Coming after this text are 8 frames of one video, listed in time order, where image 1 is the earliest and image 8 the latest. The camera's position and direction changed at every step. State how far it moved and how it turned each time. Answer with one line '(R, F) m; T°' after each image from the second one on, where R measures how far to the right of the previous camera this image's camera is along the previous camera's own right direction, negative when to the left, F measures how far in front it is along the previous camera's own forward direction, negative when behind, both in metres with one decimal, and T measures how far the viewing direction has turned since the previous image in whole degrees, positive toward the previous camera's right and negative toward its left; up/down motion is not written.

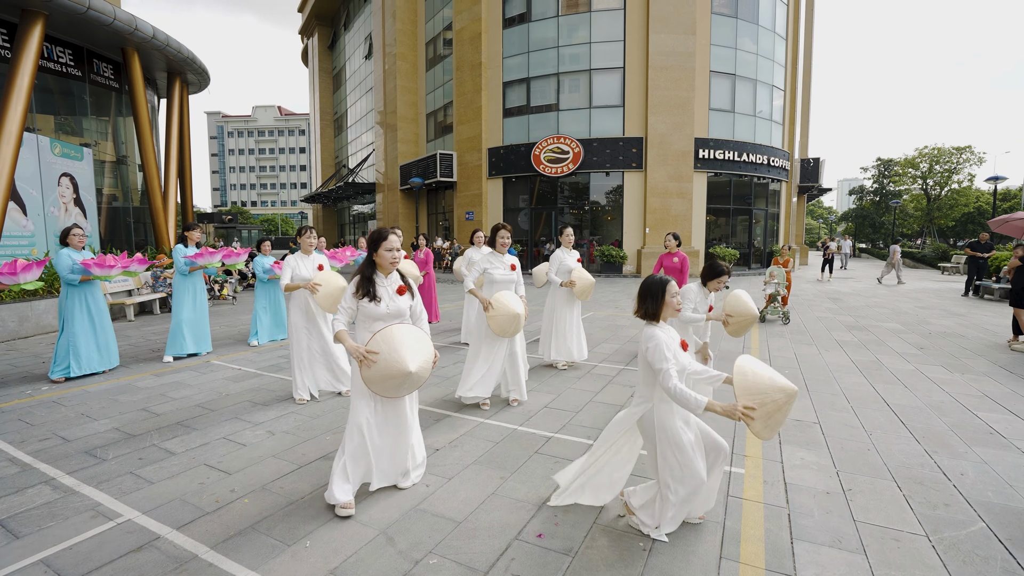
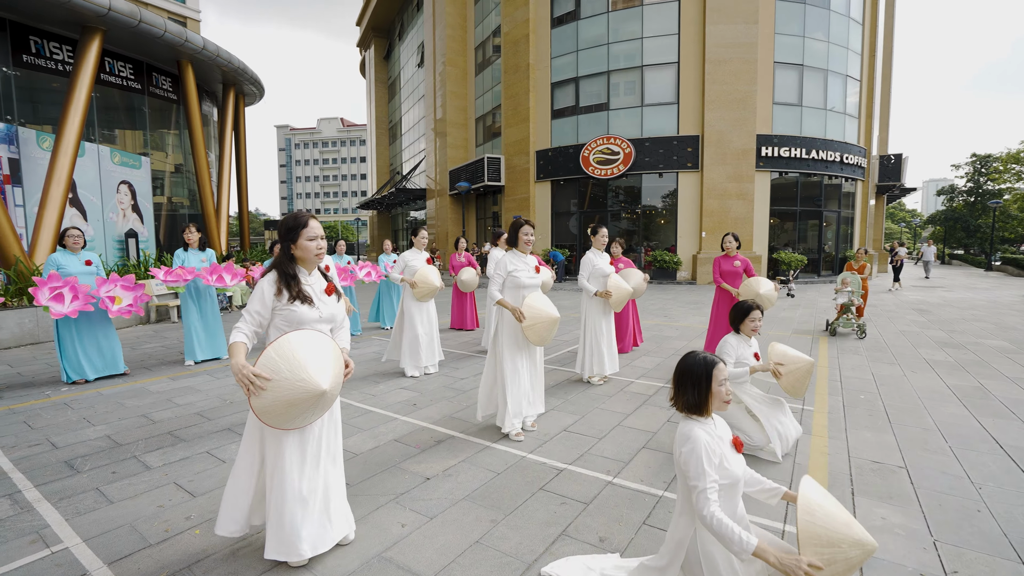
(+0.3, +0.6) m; -6°
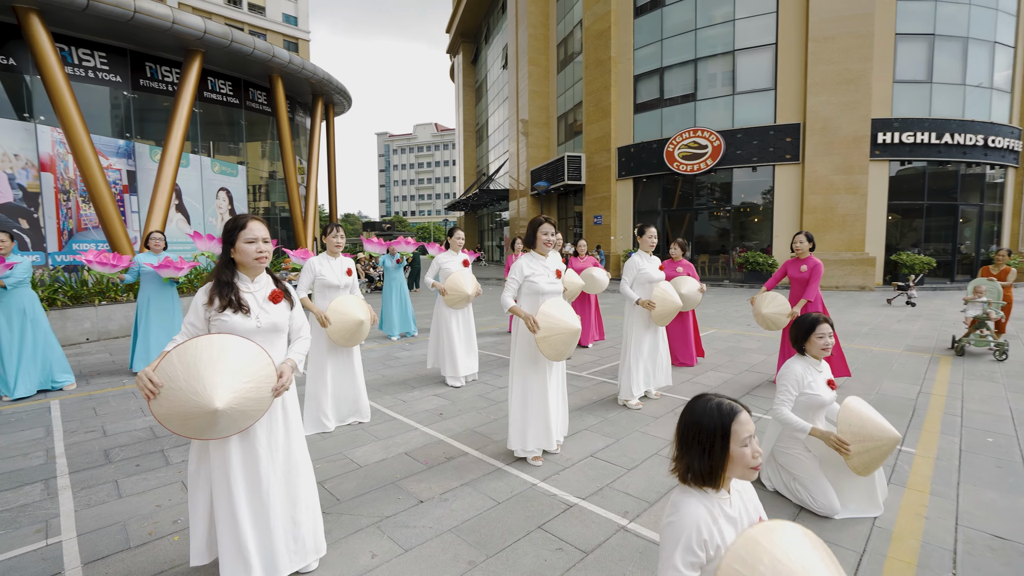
(+0.5, +0.4) m; -10°
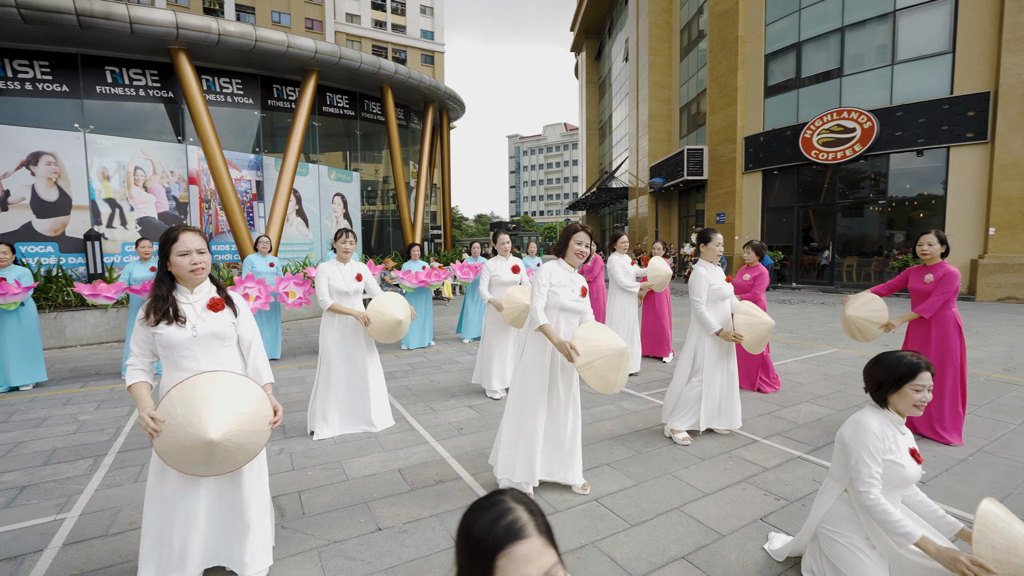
(+0.9, +0.5) m; -15°
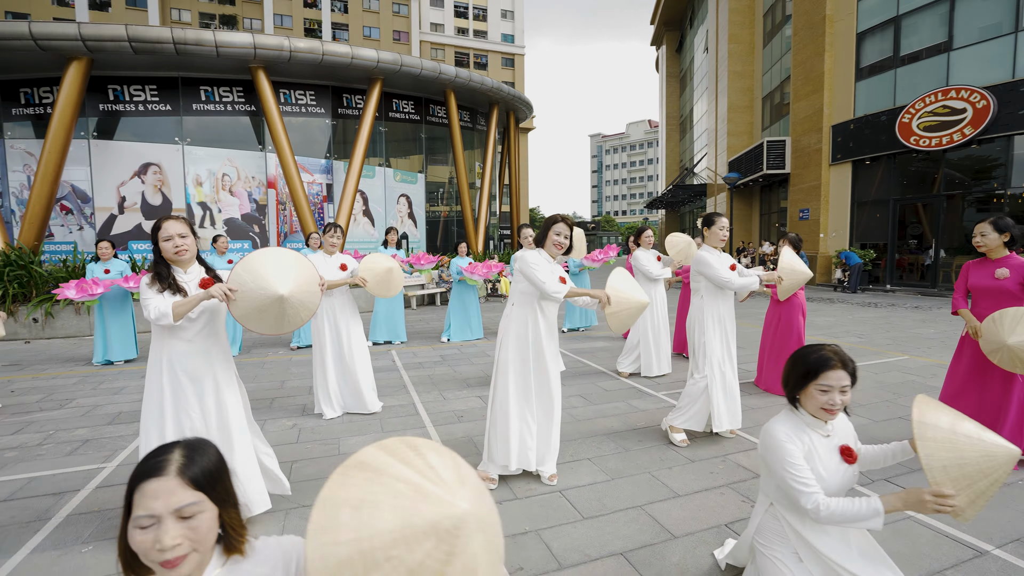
(+0.7, 0.0) m; -10°
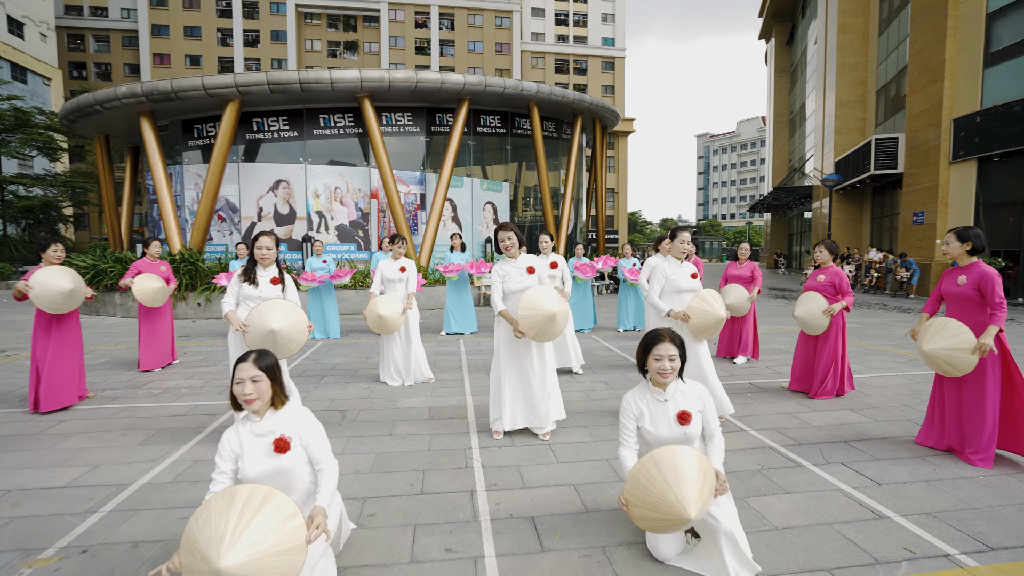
(+0.8, -0.8) m; -12°
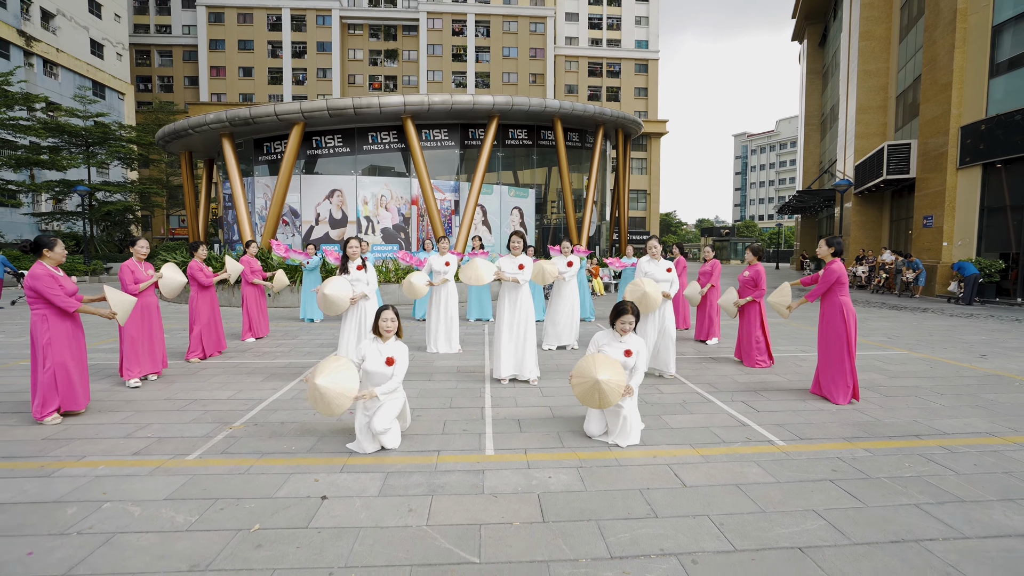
(+0.4, -1.7) m; -4°
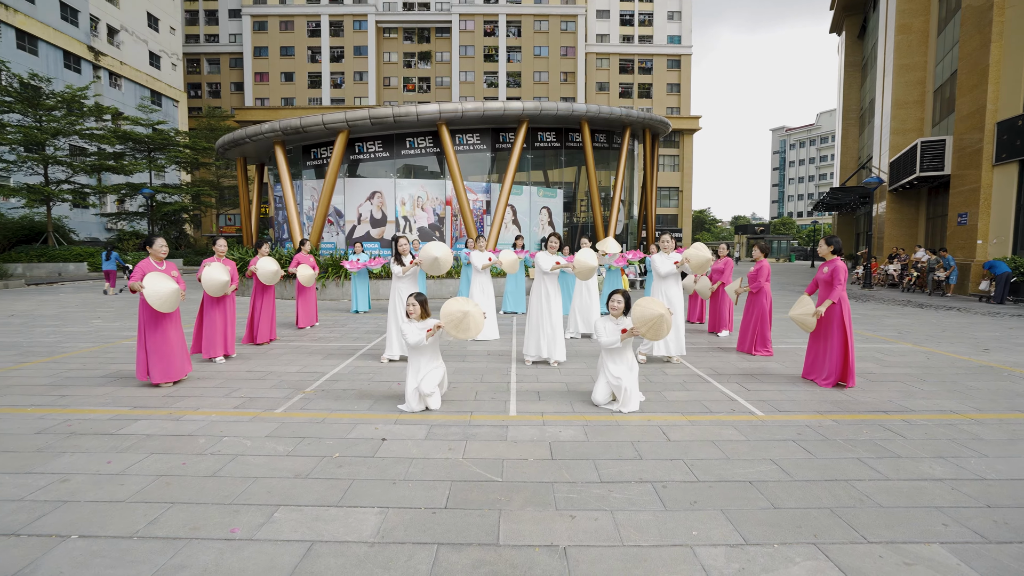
(+0.1, -0.8) m; -4°
